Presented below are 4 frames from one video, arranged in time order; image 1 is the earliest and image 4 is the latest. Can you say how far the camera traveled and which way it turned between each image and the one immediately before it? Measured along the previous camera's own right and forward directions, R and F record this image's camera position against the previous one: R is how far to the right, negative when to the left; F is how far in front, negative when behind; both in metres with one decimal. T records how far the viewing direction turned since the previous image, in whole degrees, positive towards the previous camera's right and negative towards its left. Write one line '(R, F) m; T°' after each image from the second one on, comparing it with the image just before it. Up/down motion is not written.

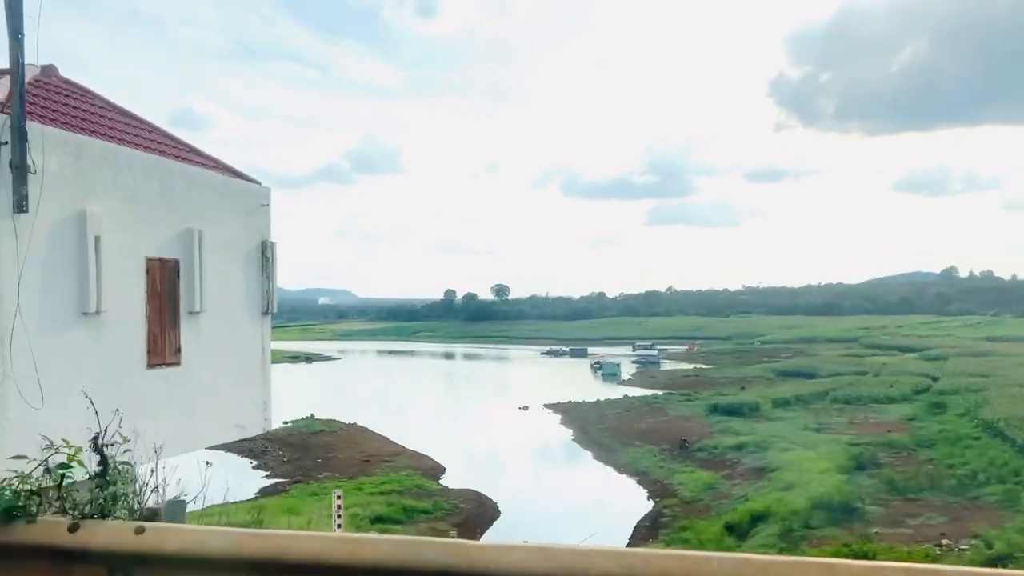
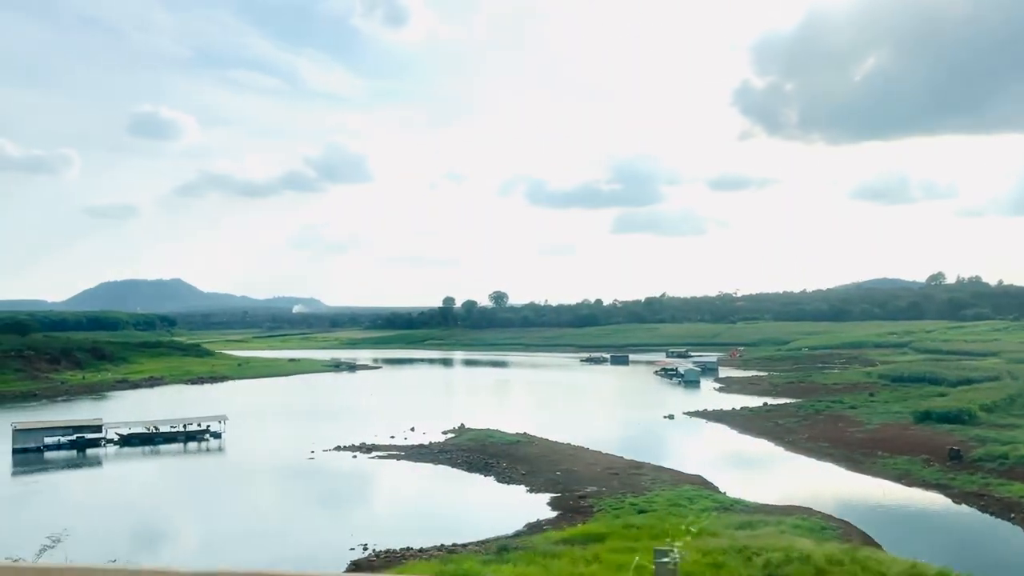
(-5.5, +1.0) m; +1°
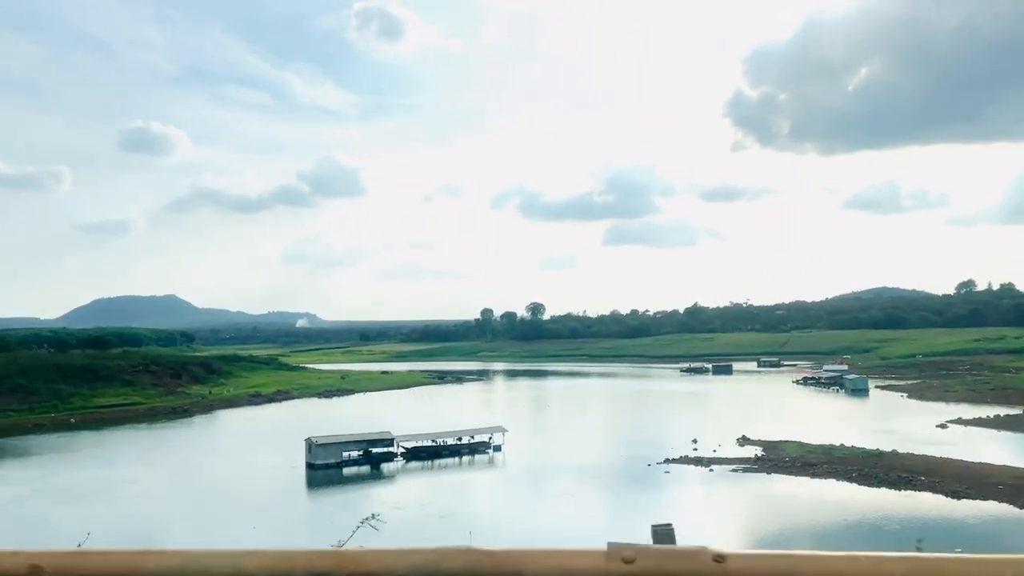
(-8.0, +0.8) m; -1°
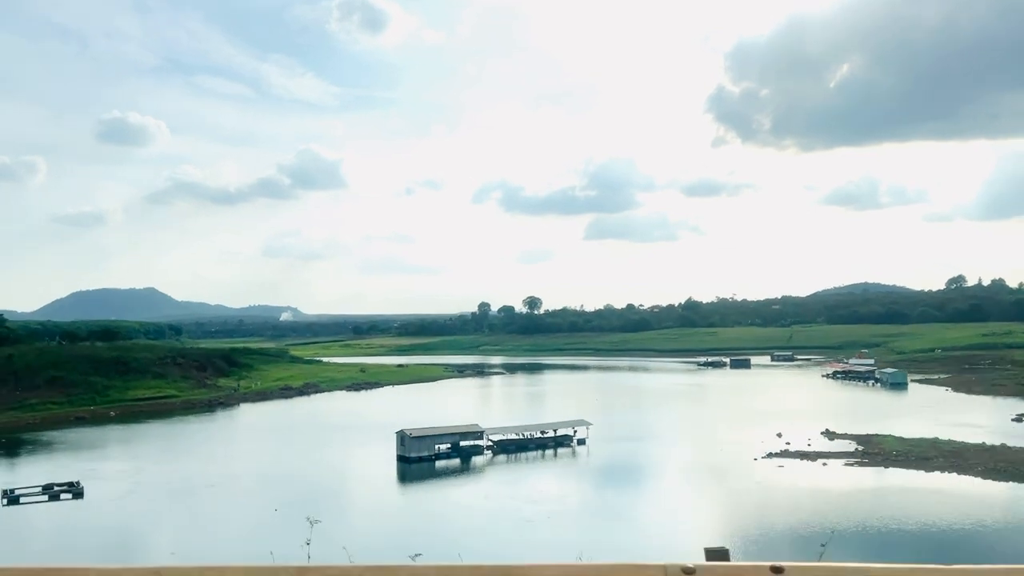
(-2.8, +0.3) m; +1°
